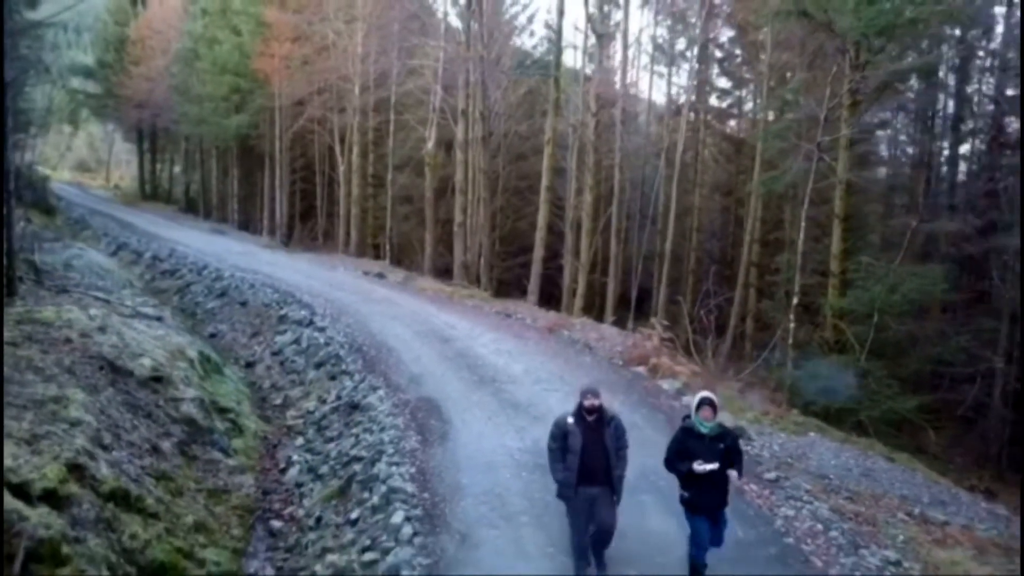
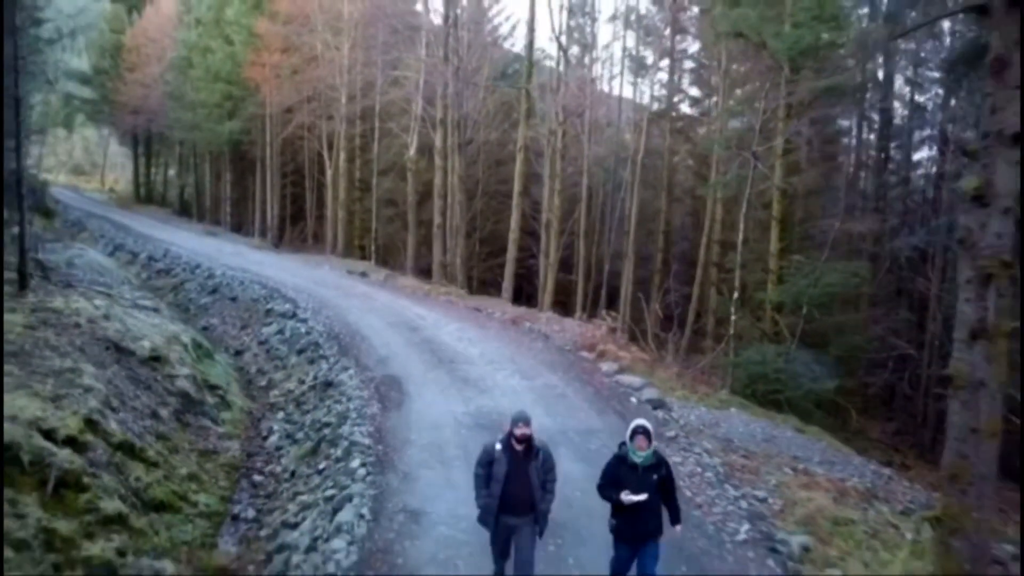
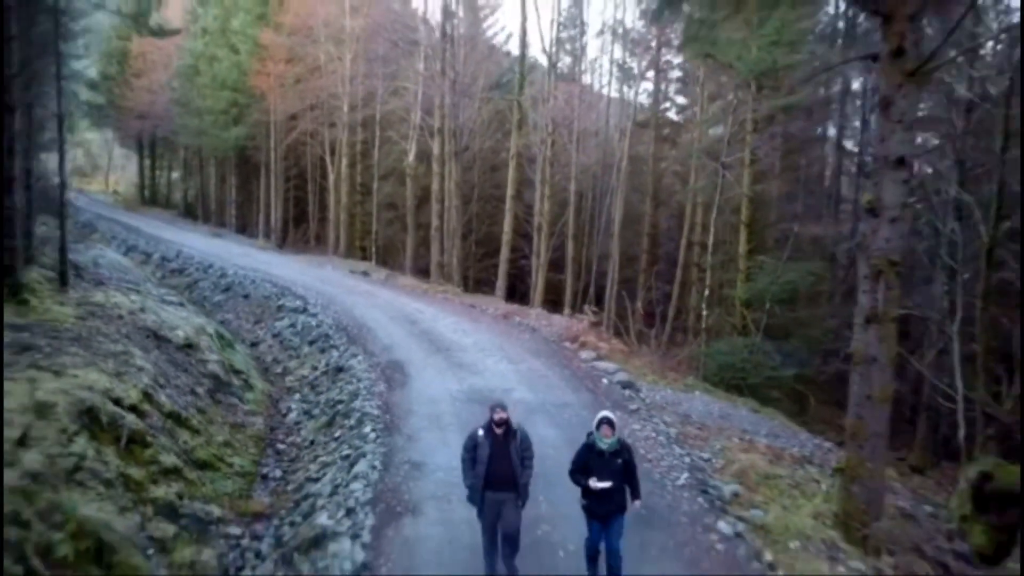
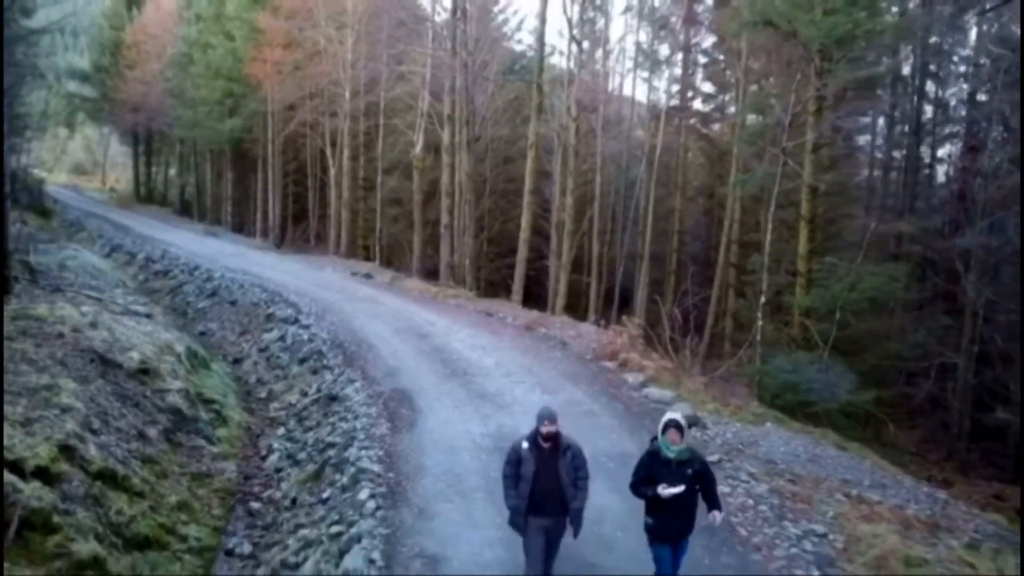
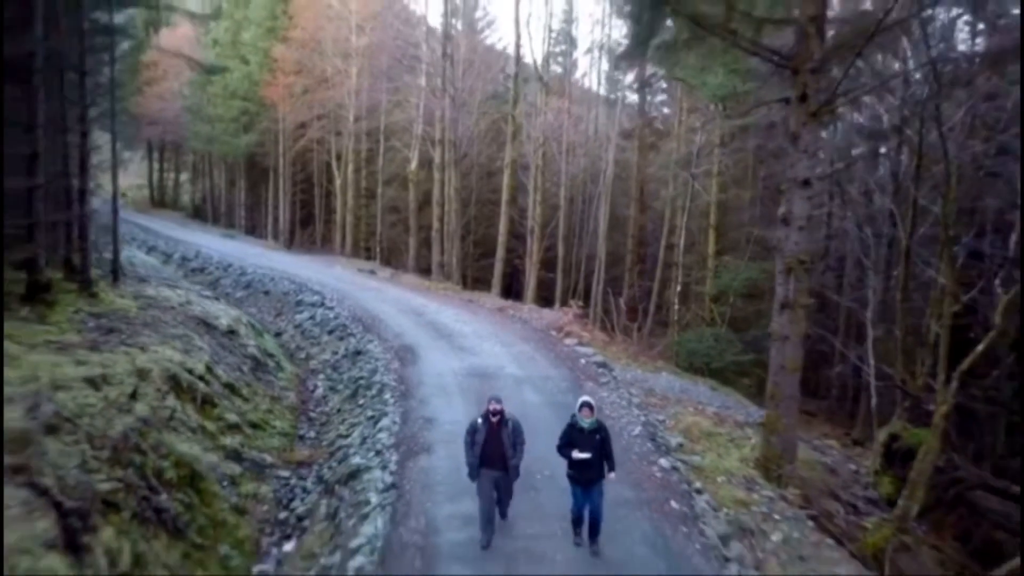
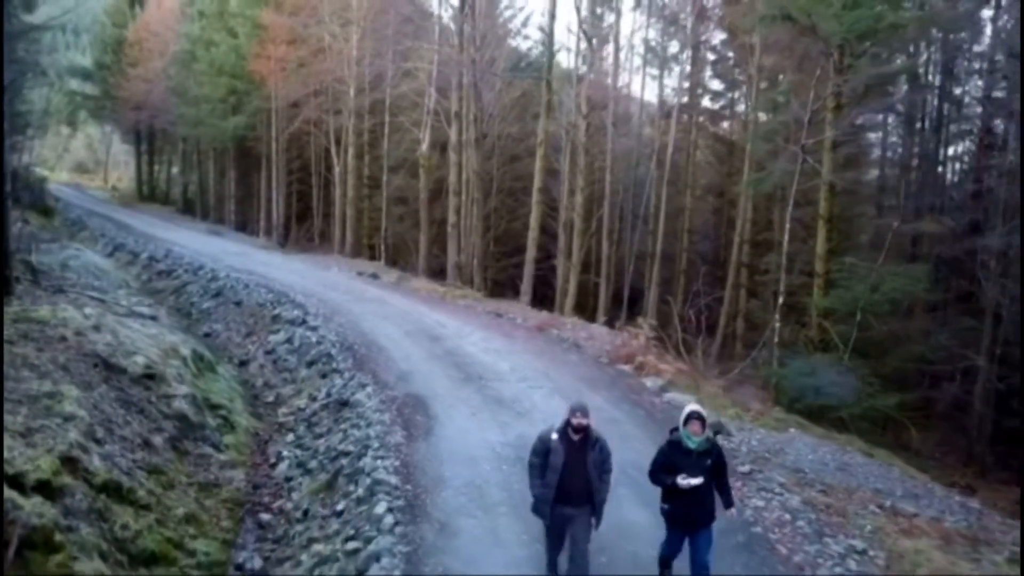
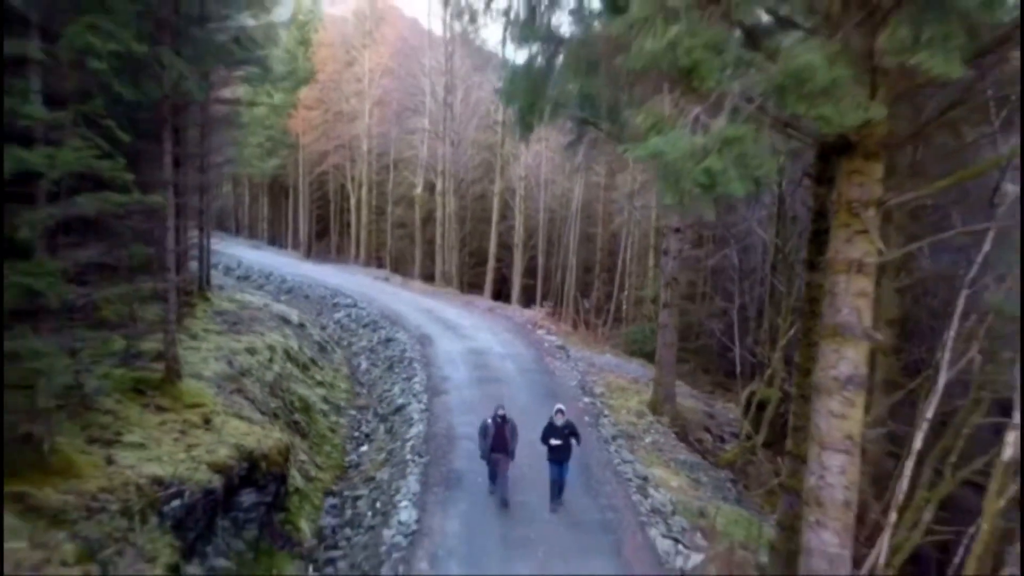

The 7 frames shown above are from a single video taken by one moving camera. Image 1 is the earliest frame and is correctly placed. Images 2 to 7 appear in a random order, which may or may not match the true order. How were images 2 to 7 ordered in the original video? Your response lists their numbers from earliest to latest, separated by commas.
6, 4, 2, 3, 5, 7
